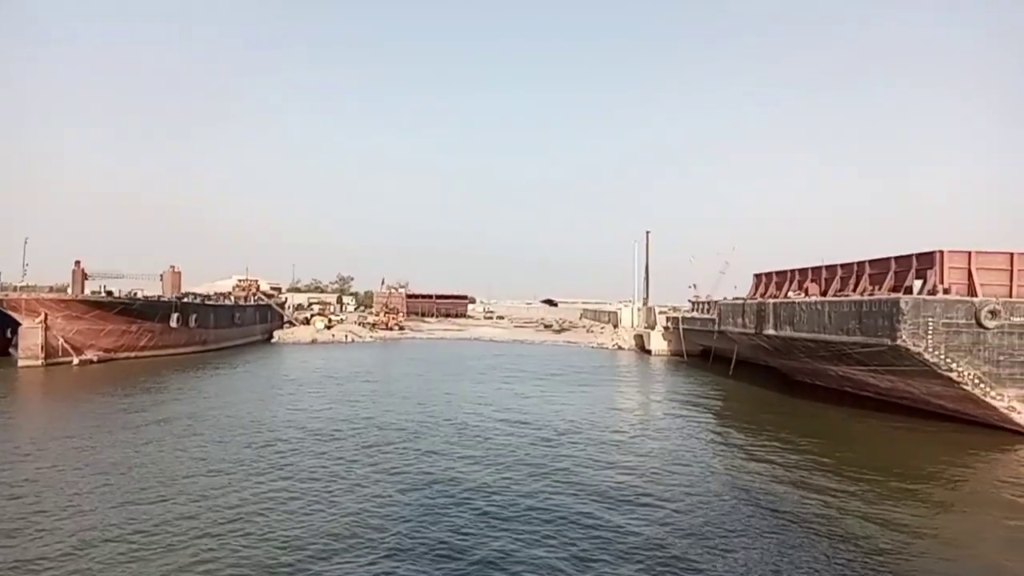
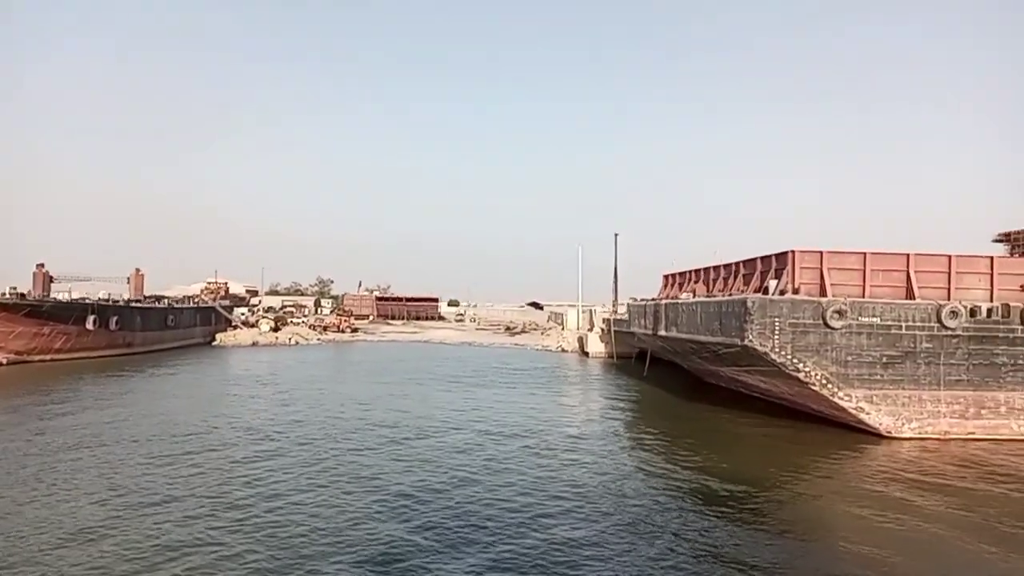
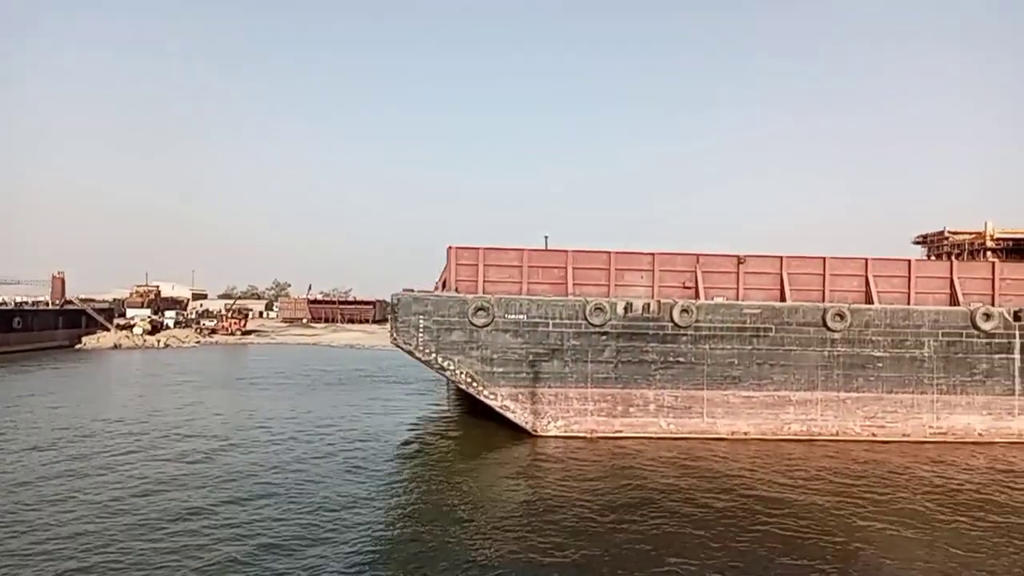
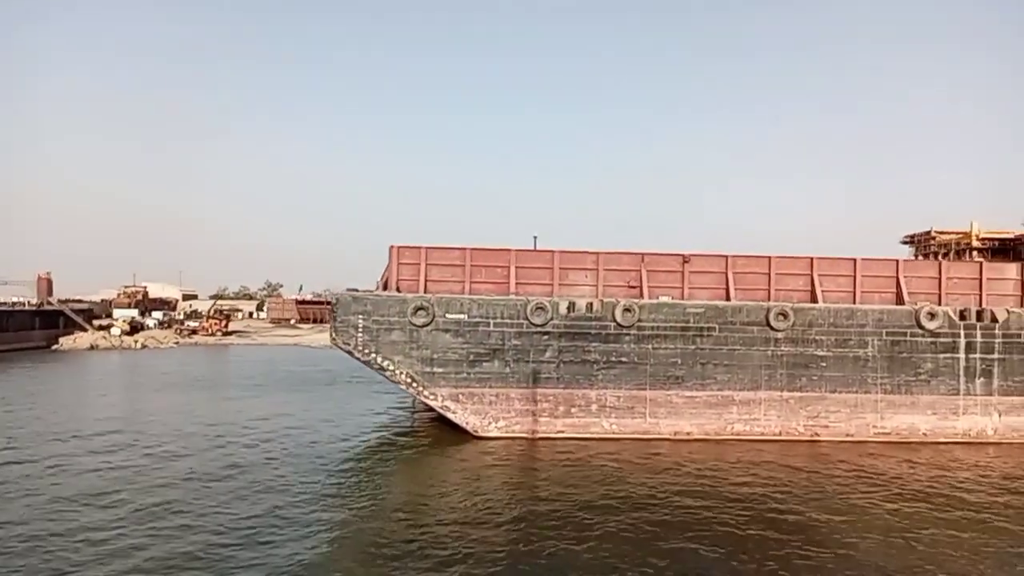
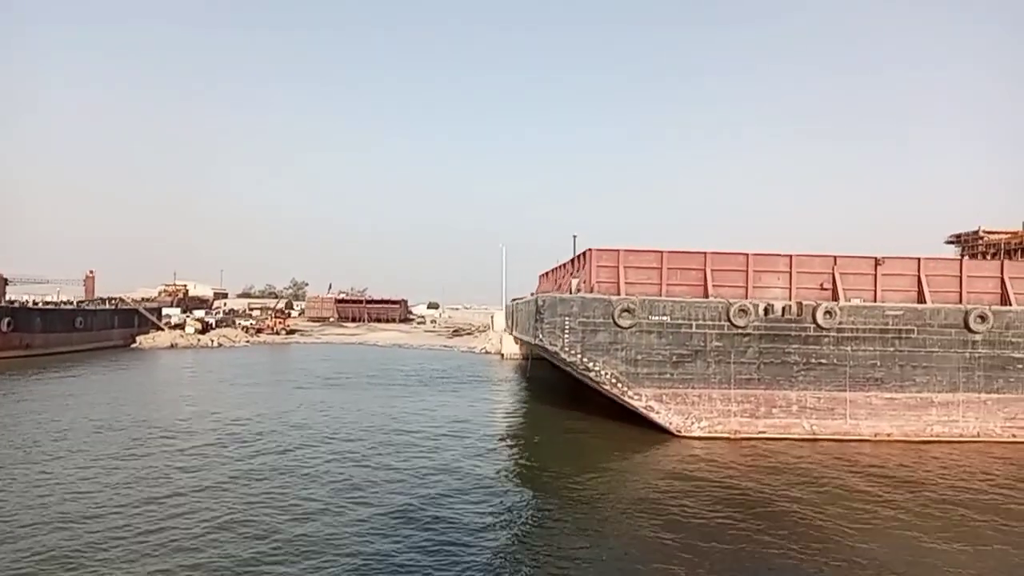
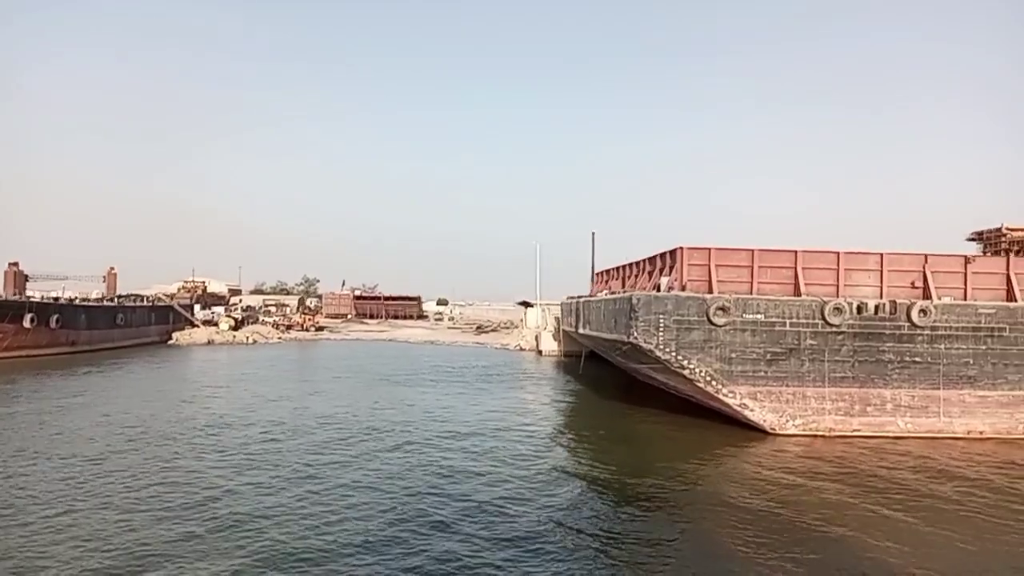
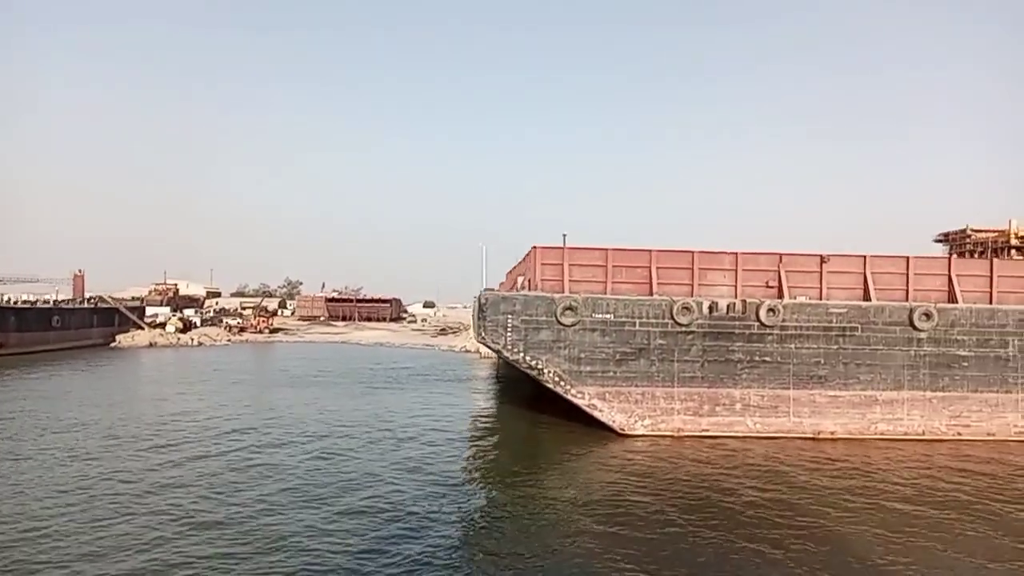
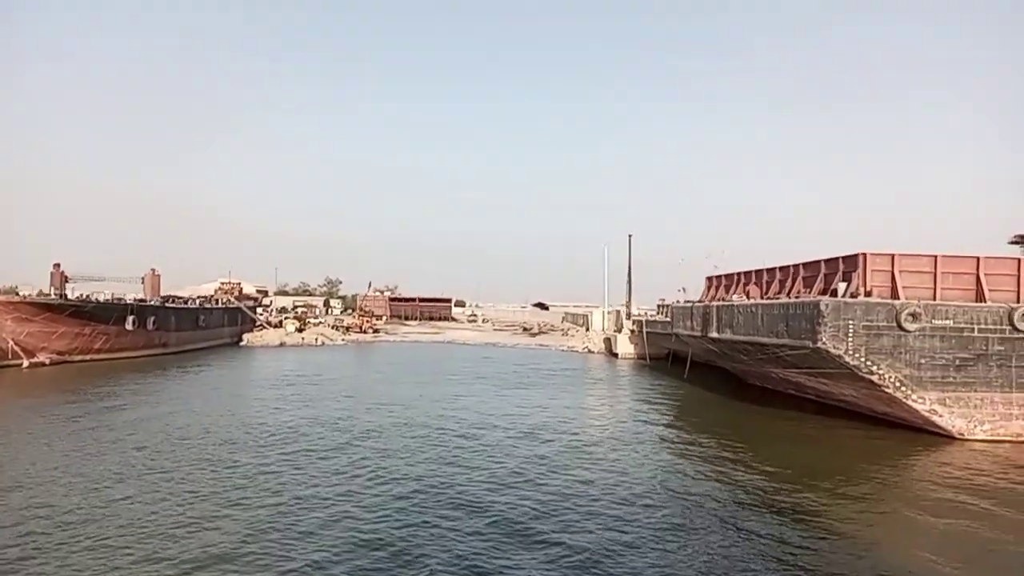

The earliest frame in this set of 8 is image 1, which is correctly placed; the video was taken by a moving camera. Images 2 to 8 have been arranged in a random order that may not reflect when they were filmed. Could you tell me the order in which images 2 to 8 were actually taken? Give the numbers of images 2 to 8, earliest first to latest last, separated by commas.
8, 2, 6, 5, 7, 3, 4
